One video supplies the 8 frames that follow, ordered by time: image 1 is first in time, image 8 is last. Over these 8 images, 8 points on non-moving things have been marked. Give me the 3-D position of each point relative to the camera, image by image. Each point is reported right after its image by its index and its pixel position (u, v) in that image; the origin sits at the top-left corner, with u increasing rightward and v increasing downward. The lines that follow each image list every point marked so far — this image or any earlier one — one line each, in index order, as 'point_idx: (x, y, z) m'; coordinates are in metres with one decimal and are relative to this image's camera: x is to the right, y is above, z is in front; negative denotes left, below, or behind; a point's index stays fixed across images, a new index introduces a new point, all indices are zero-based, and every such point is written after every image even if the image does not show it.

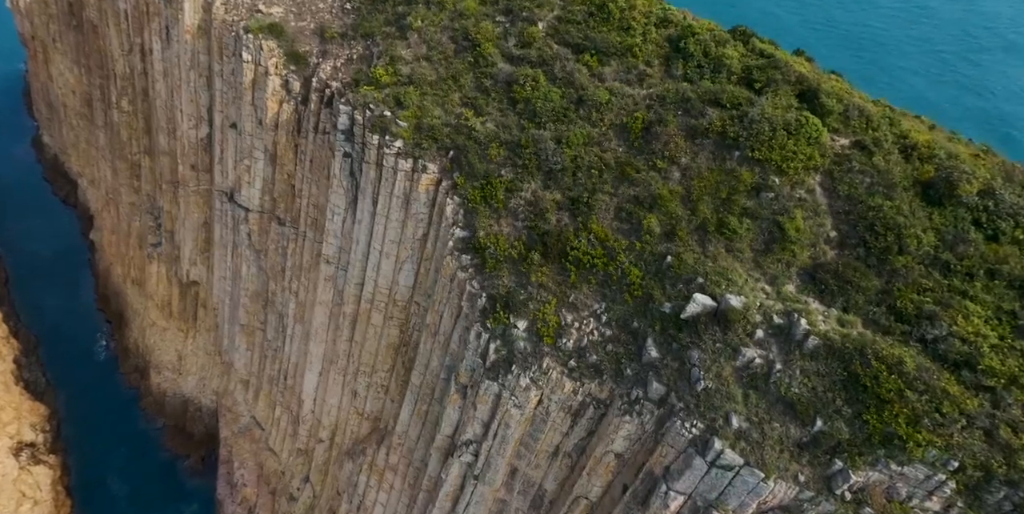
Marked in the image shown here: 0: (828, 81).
0: (+8.2, +4.5, +16.8) m
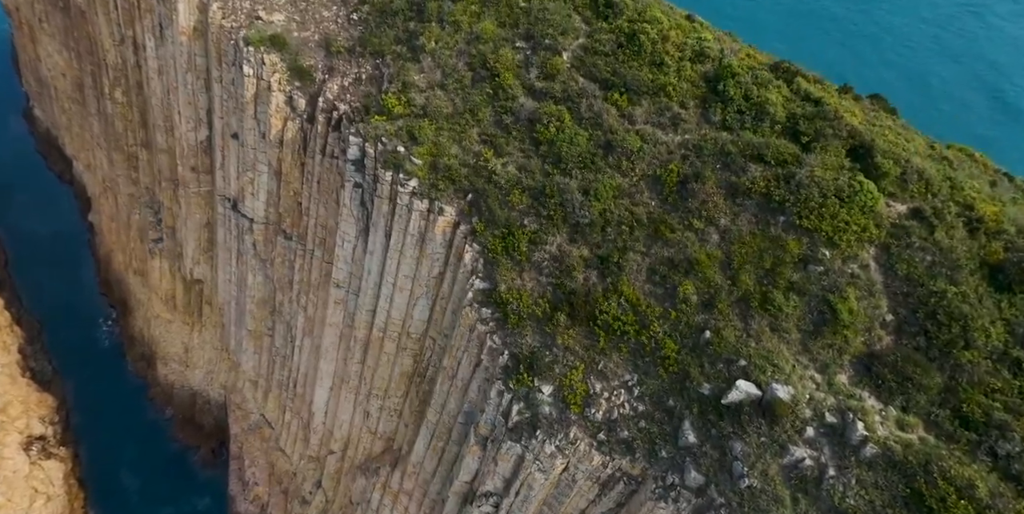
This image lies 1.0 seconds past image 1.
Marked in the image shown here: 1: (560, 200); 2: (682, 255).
0: (+8.9, +2.8, +15.4) m
1: (+1.3, +1.5, +17.2) m
2: (+4.1, +0.1, +15.5) m
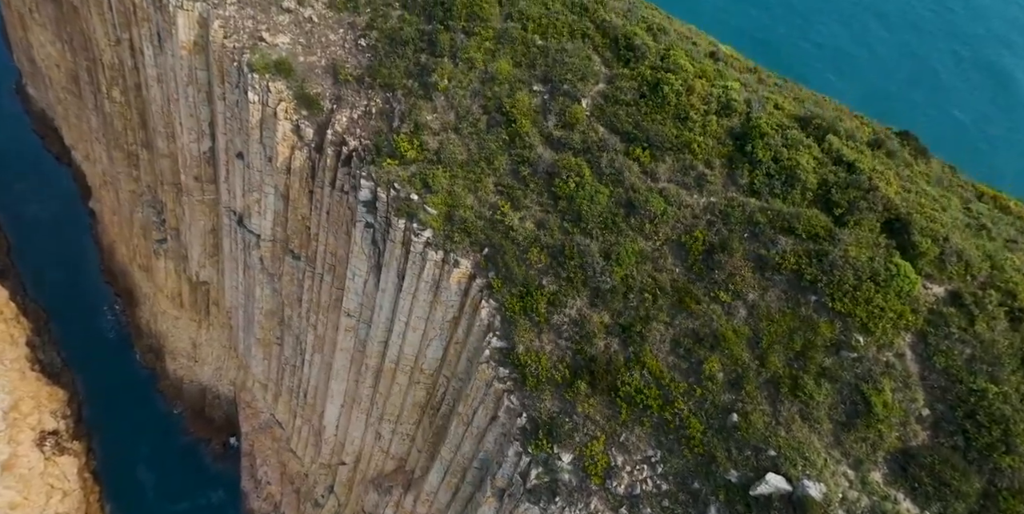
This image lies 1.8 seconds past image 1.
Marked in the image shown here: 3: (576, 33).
0: (+9.3, +1.1, +14.8) m
1: (+1.8, -0.1, +16.7) m
2: (+4.6, -1.7, +15.0) m
3: (+1.9, +6.7, +19.4) m
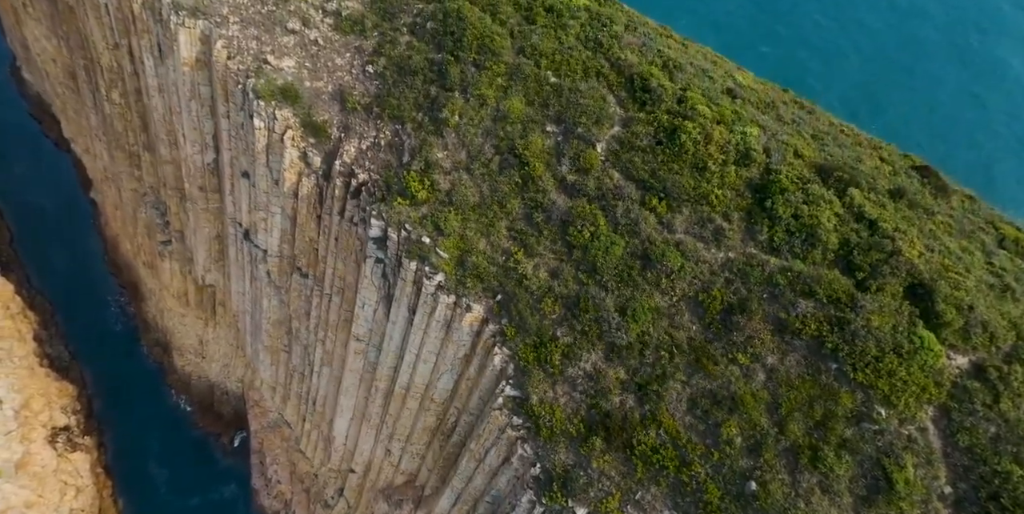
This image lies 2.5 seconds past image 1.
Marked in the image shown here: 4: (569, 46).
0: (+9.7, -0.3, +14.5) m
1: (+2.1, -1.5, +16.5) m
2: (+4.9, -3.1, +14.9) m
3: (+2.3, +5.4, +18.9) m
4: (+1.7, +6.3, +19.5) m
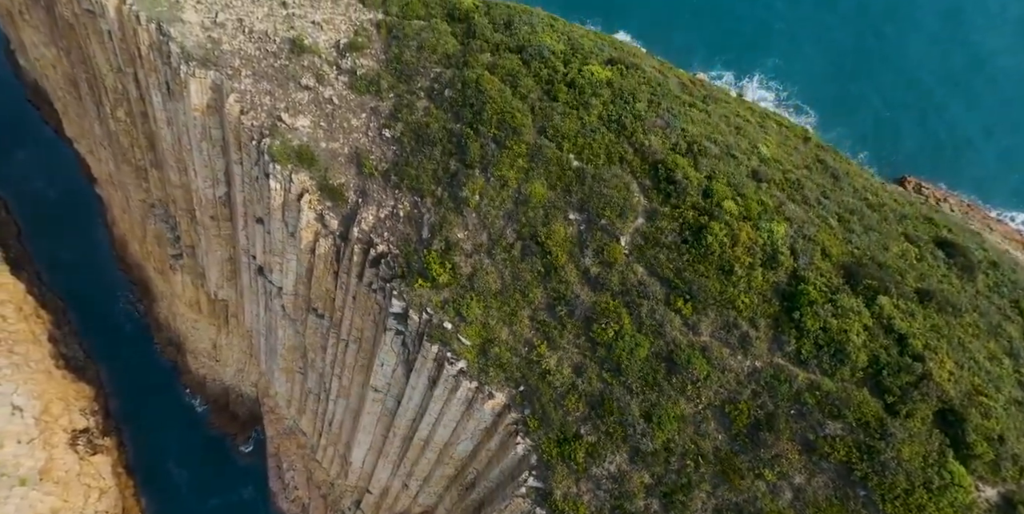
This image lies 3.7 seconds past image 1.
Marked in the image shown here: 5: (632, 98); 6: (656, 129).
0: (+10.3, -3.1, +14.4) m
1: (+2.8, -4.1, +16.5) m
2: (+5.6, -5.8, +15.0) m
3: (+2.9, +2.9, +18.6) m
4: (+2.4, +3.8, +19.1) m
5: (+3.7, +4.8, +19.8) m
6: (+4.3, +3.8, +19.1) m
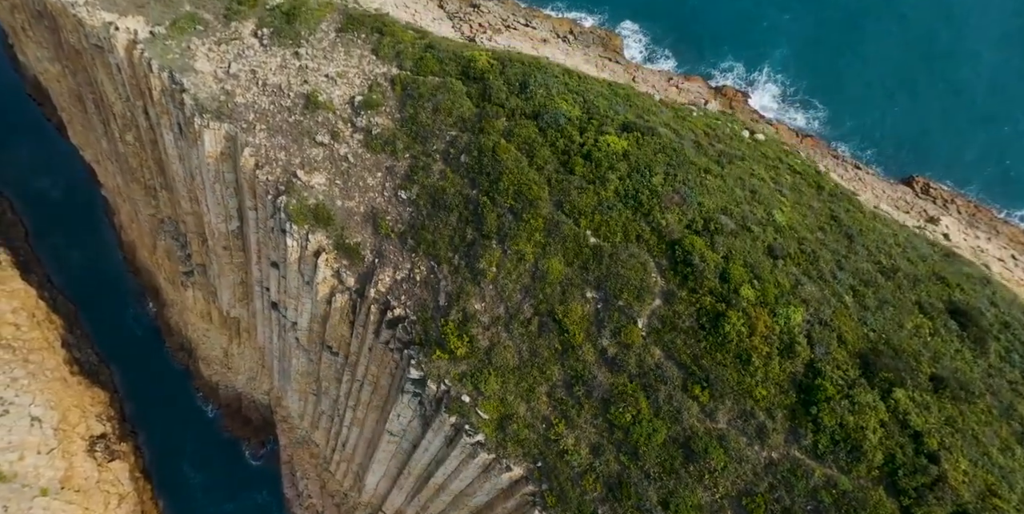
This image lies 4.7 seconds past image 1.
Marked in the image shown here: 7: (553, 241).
0: (+10.8, -5.4, +14.7) m
1: (+3.3, -6.4, +16.9) m
2: (+6.1, -8.1, +15.4) m
3: (+3.4, +0.7, +18.7) m
4: (+2.9, +1.6, +19.2) m
5: (+4.2, +2.6, +19.8) m
6: (+4.8, +1.6, +19.2) m
7: (+1.2, +0.5, +19.2) m
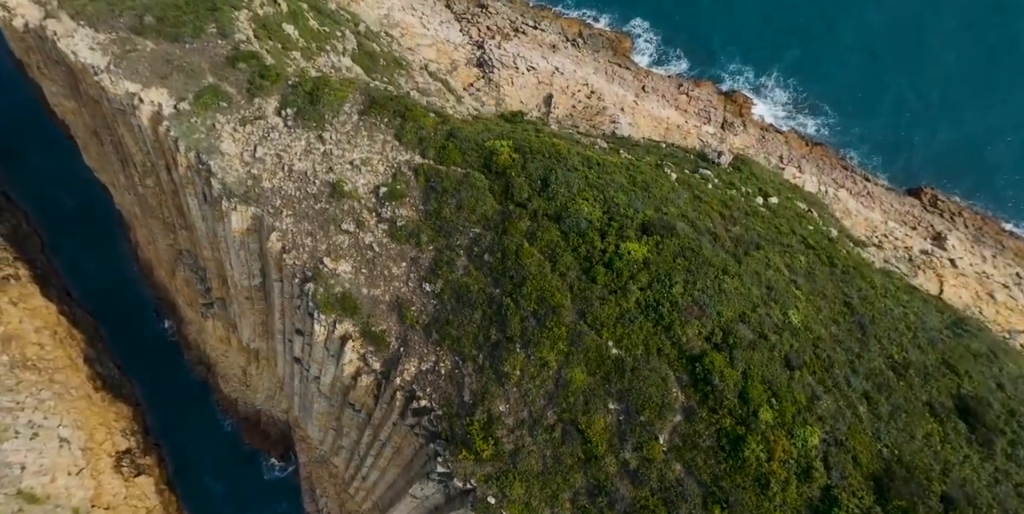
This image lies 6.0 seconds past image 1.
0: (+11.5, -8.9, +15.5) m
1: (+4.1, -9.8, +17.8) m
2: (+6.8, -11.6, +16.3) m
3: (+4.2, -2.7, +19.3) m
4: (+3.6, -1.8, +19.8) m
5: (+4.9, -0.7, +20.4) m
6: (+5.5, -1.8, +19.8) m
7: (+2.0, -2.9, +19.9) m
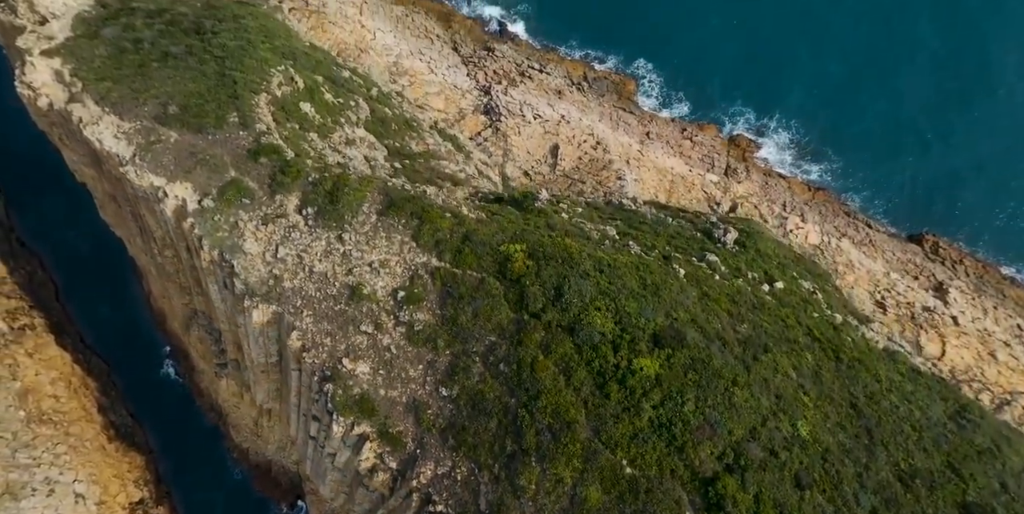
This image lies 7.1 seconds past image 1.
0: (+12.0, -12.5, +15.8) m
1: (+4.6, -13.5, +18.1) m
2: (+7.3, -15.2, +16.5) m
3: (+4.7, -6.5, +19.9) m
4: (+4.1, -5.5, +20.3) m
5: (+5.4, -4.5, +20.9) m
6: (+6.0, -5.5, +20.3) m
7: (+2.5, -6.6, +20.4) m
